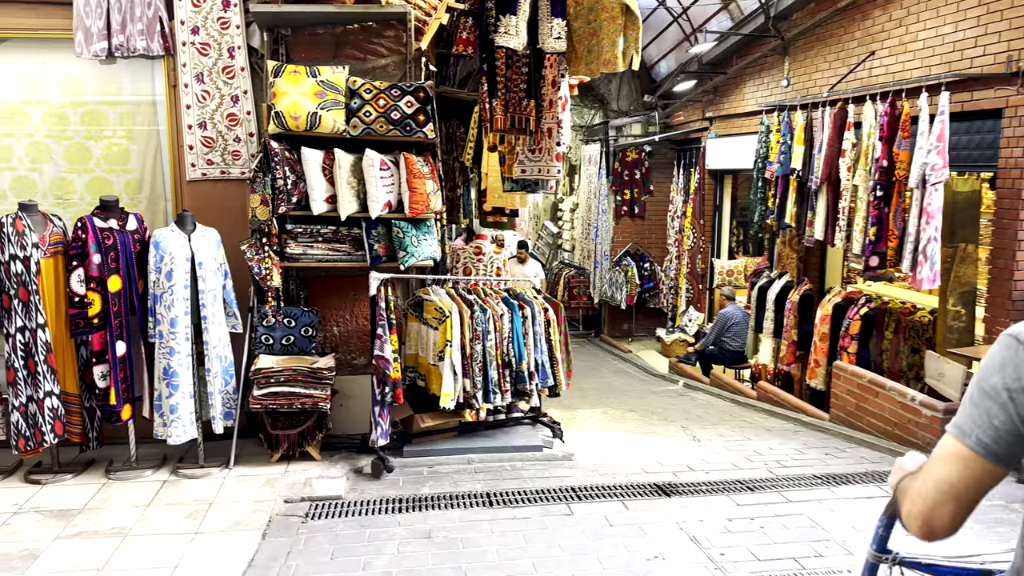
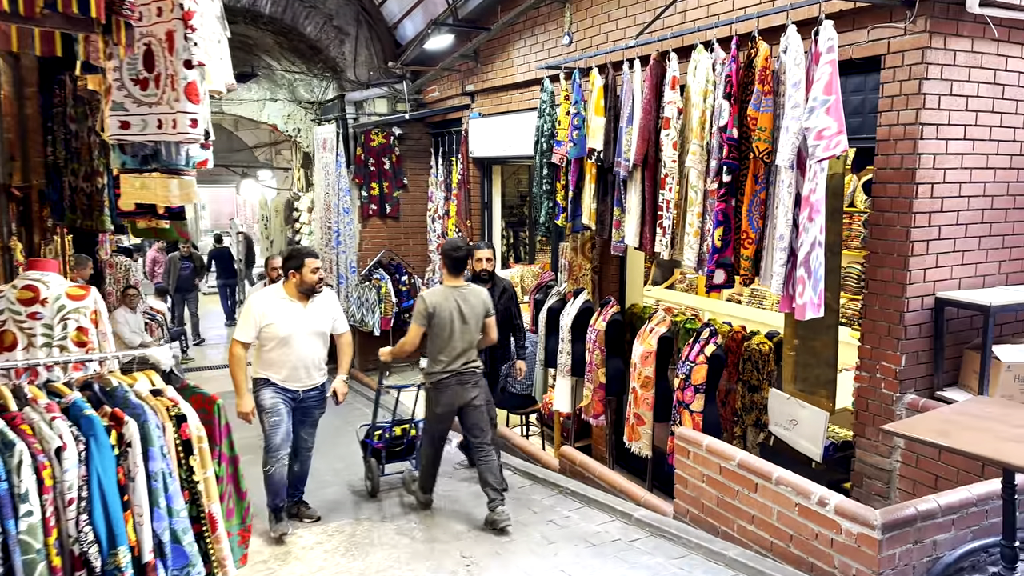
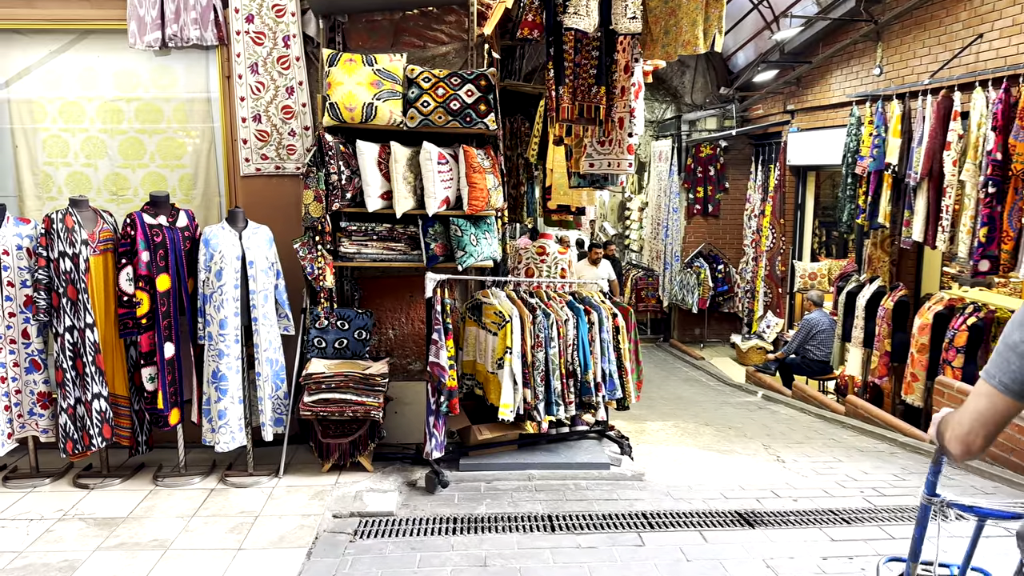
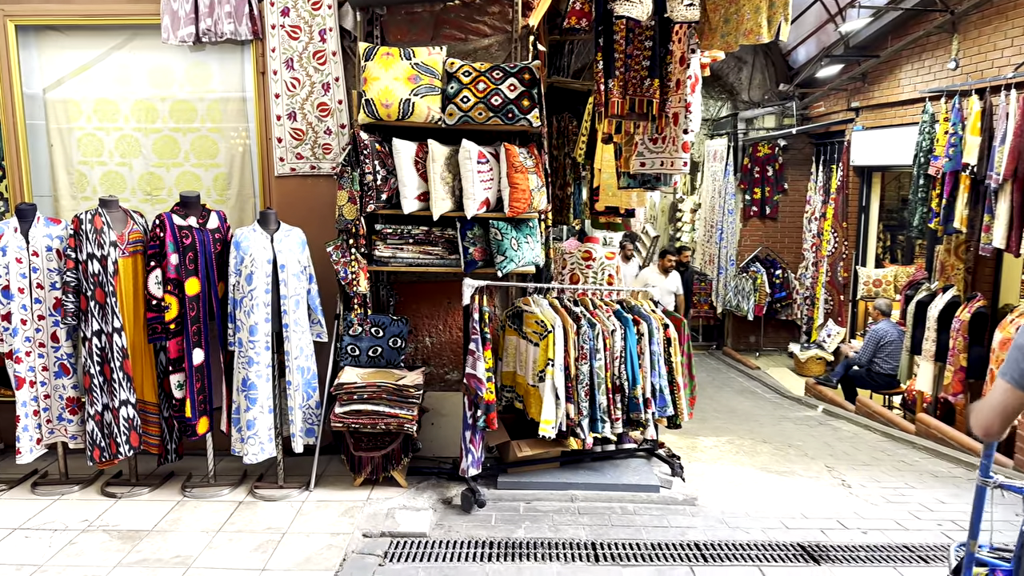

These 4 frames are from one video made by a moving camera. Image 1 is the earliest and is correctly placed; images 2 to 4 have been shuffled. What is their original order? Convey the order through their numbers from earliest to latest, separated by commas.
3, 4, 2
